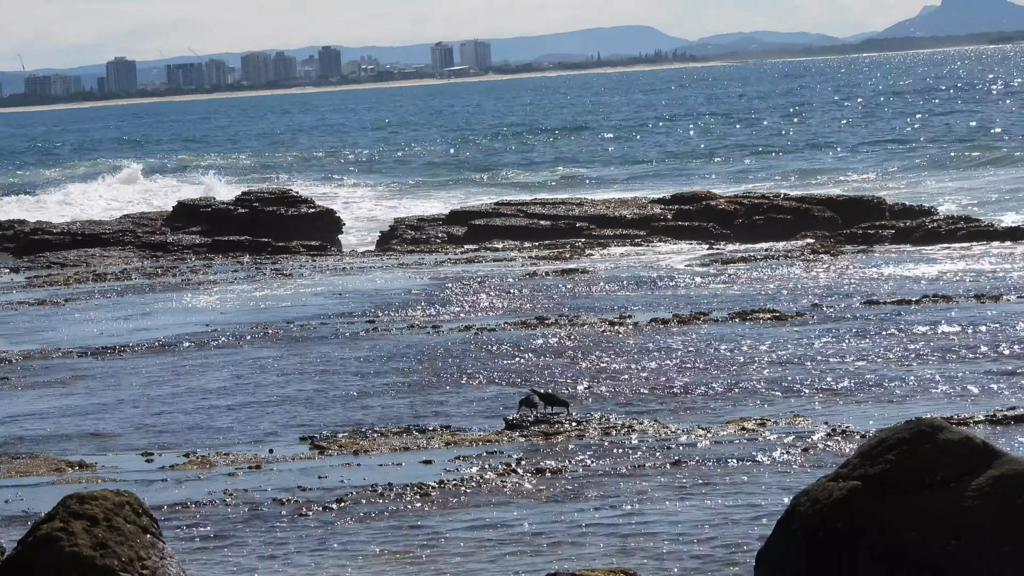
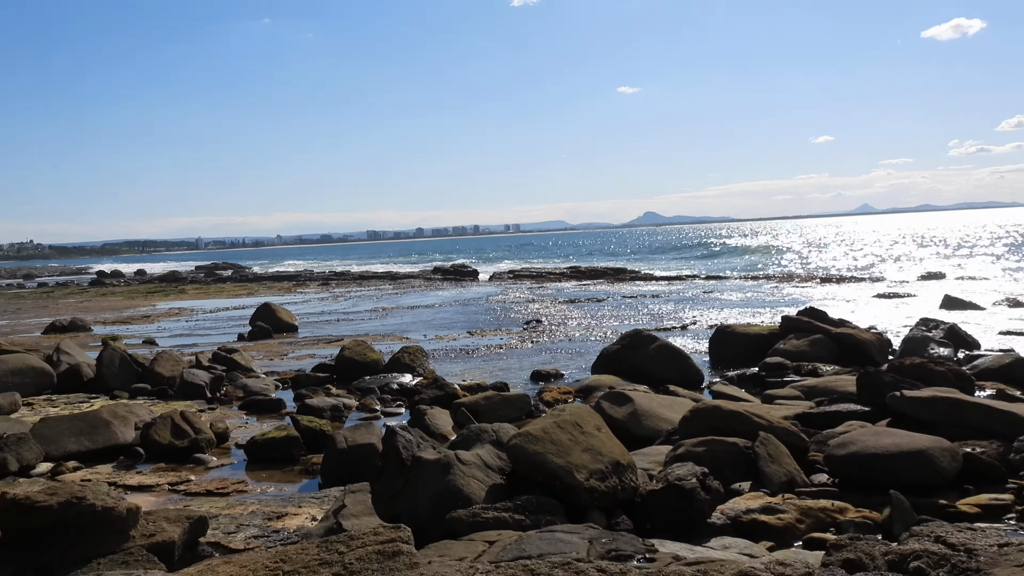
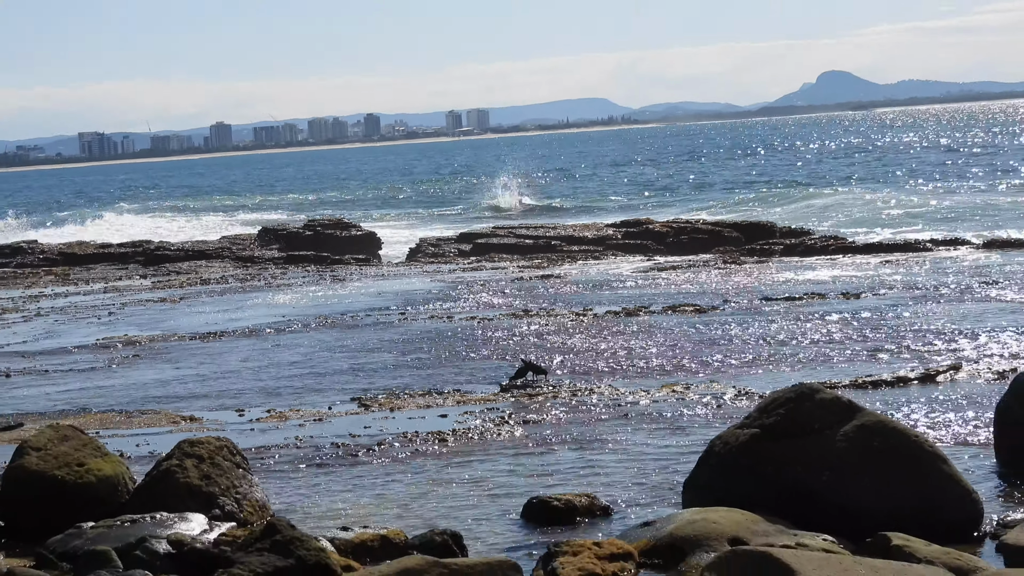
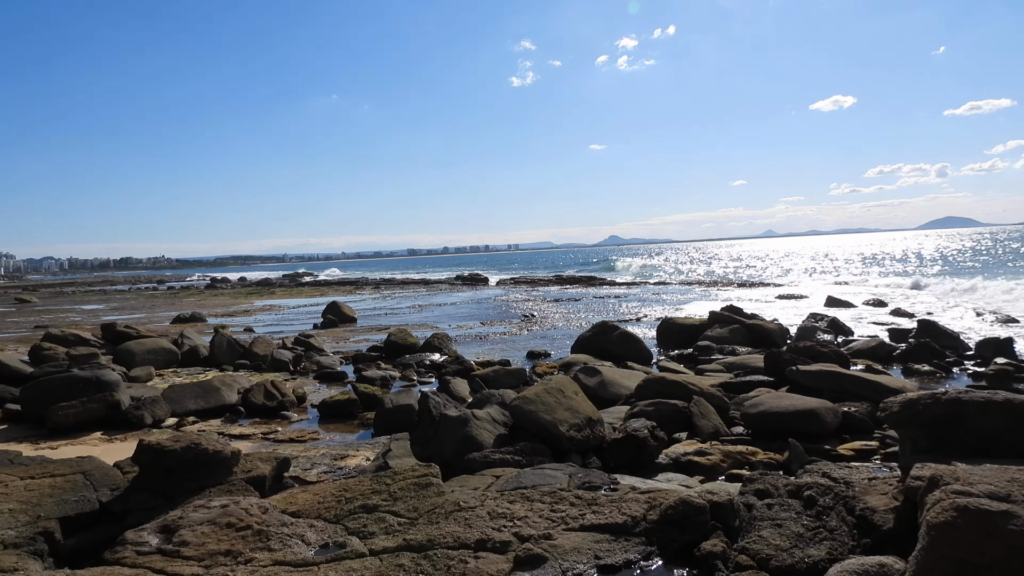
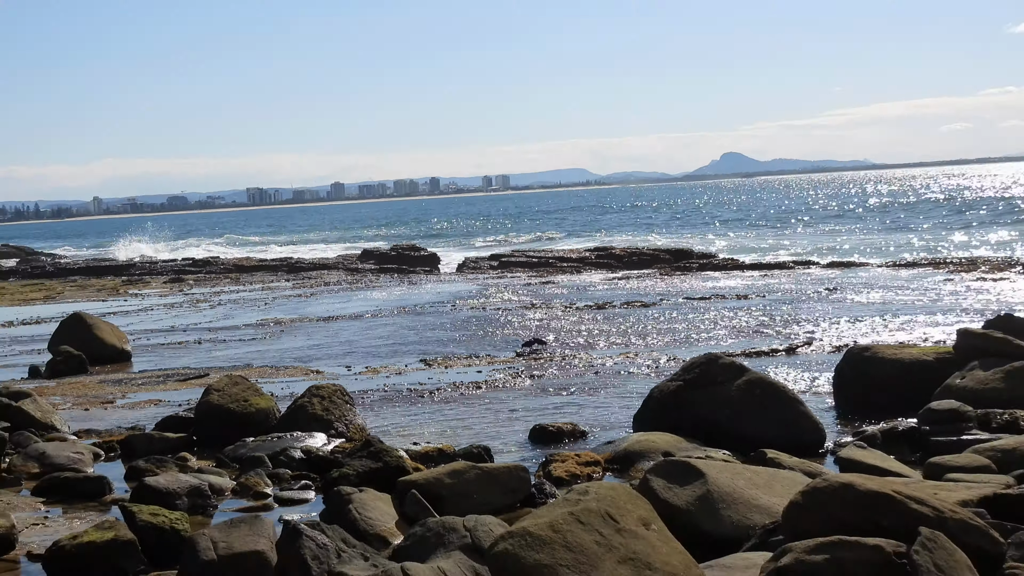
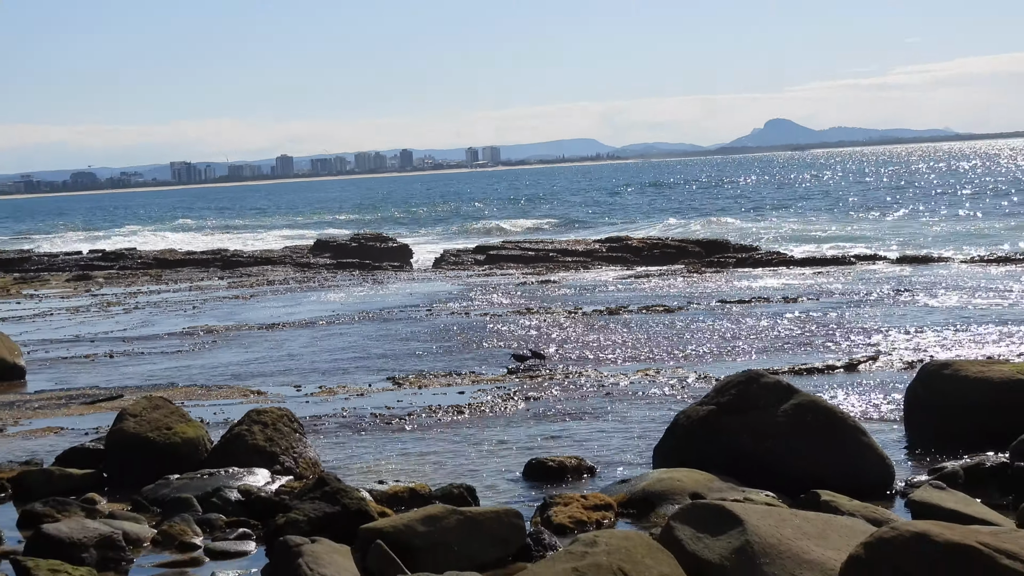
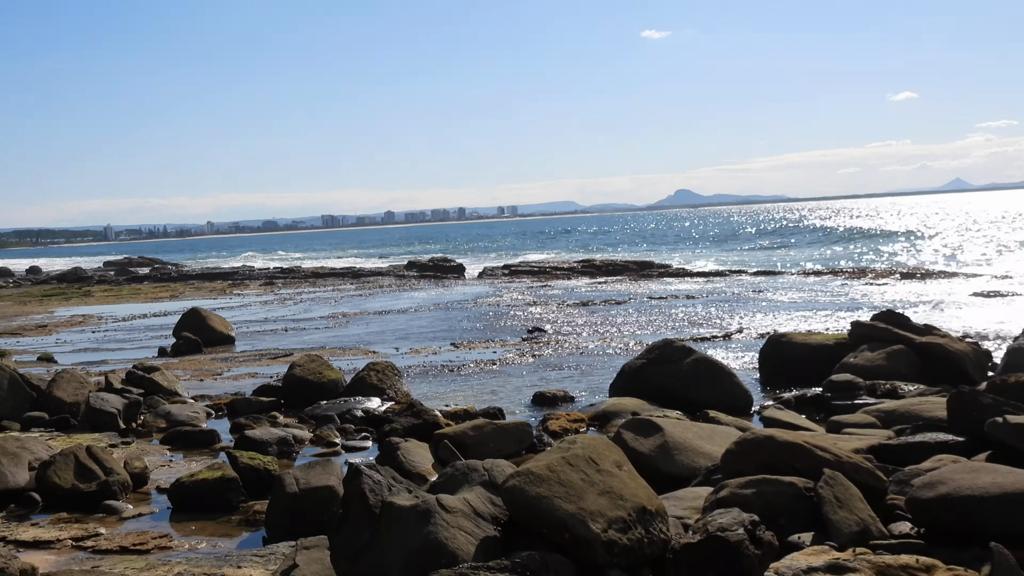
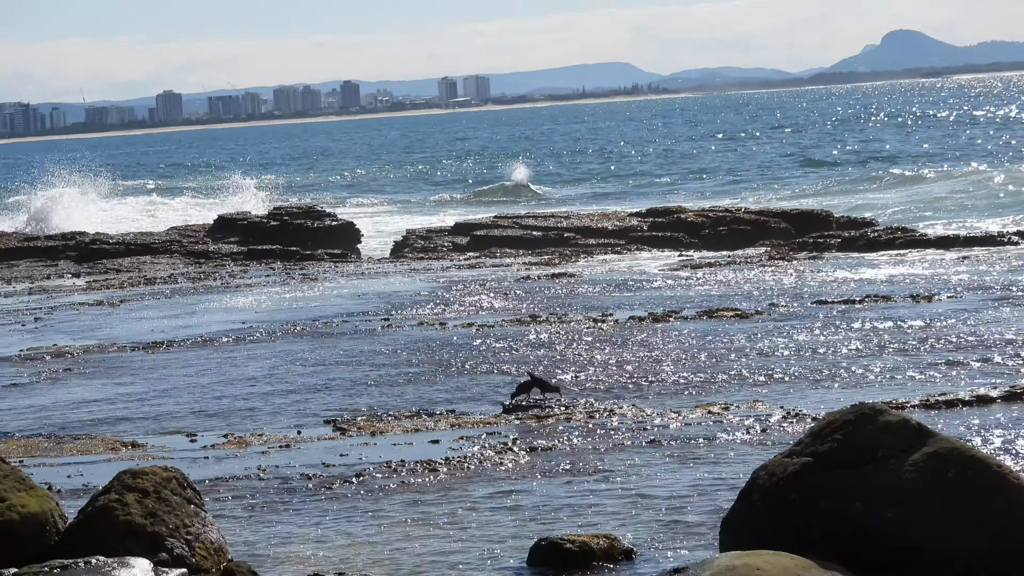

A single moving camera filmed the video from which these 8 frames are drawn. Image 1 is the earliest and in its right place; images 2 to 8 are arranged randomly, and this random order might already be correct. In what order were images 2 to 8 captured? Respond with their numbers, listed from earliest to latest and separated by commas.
8, 3, 6, 5, 7, 2, 4
